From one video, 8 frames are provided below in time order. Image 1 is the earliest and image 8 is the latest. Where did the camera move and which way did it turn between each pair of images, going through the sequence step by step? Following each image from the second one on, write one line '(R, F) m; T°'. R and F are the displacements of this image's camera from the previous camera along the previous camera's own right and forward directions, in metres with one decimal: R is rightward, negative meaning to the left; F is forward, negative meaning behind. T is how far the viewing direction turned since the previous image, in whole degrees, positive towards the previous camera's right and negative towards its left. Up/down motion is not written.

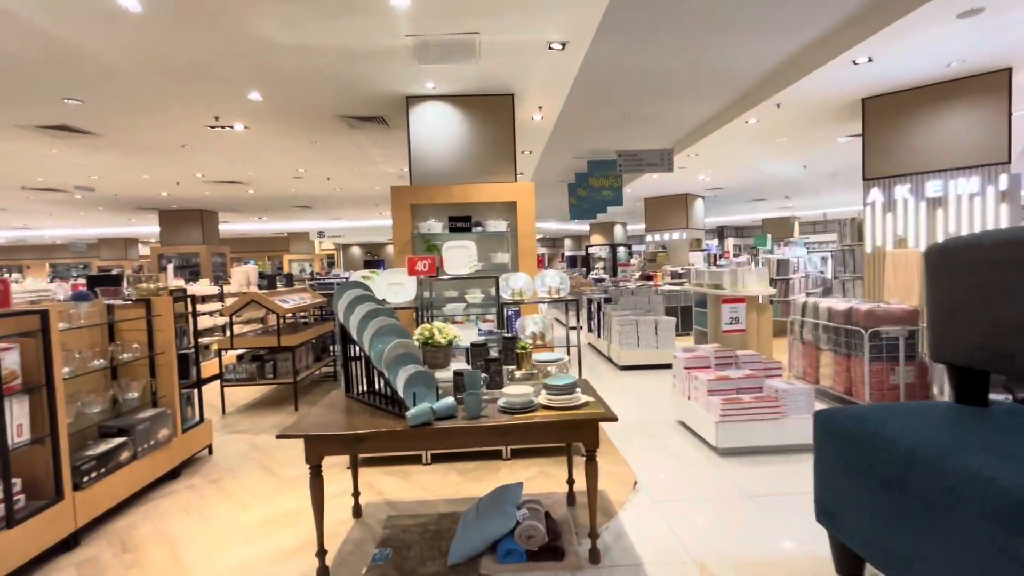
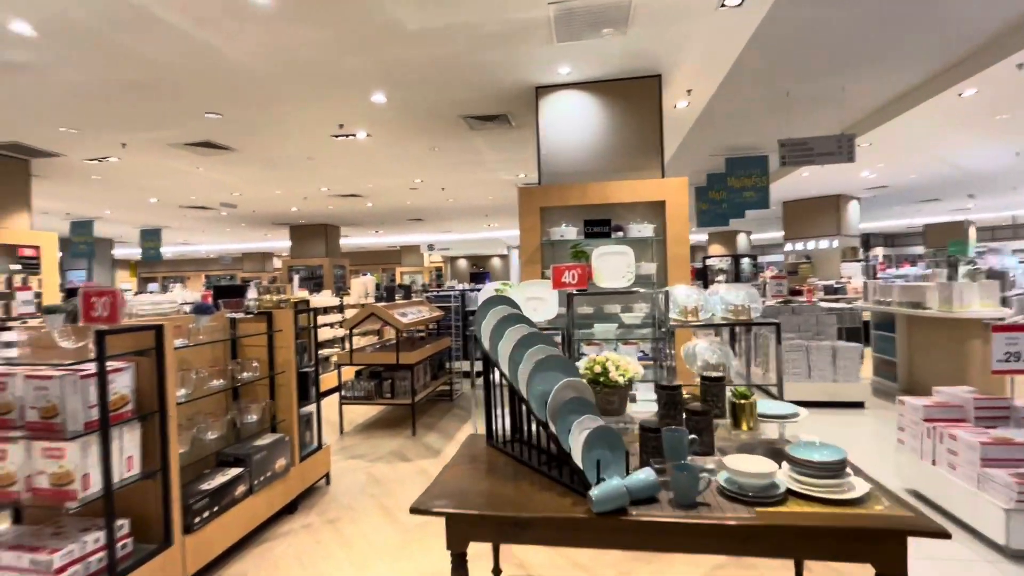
(-0.4, +0.7) m; -12°
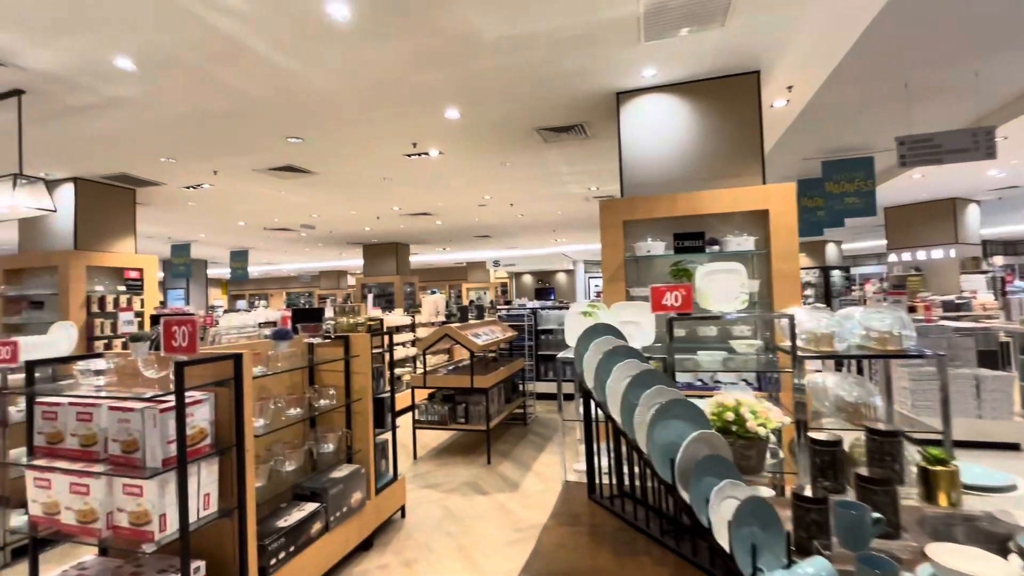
(-0.2, +0.3) m; -7°
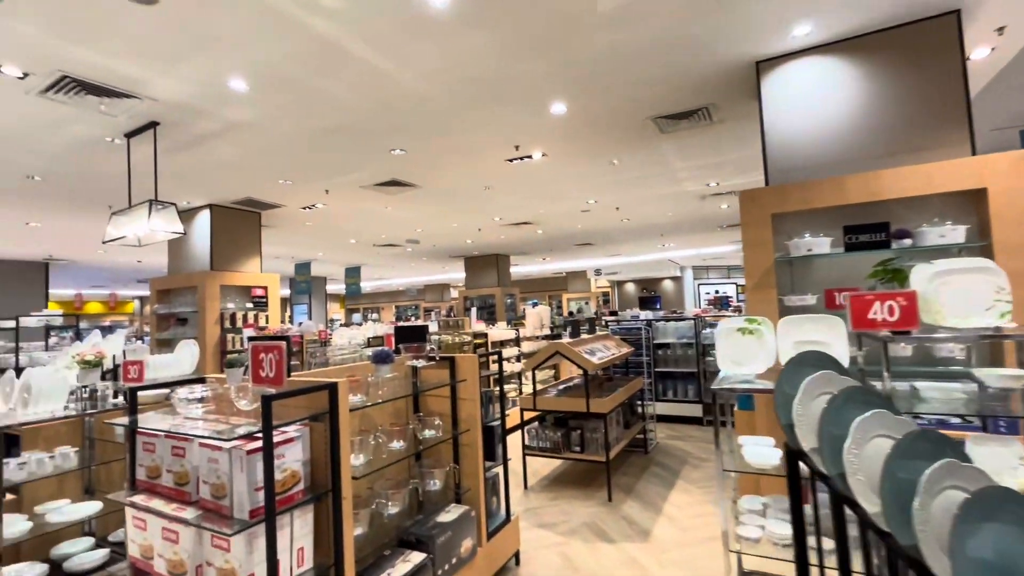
(-0.2, +0.5) m; -12°
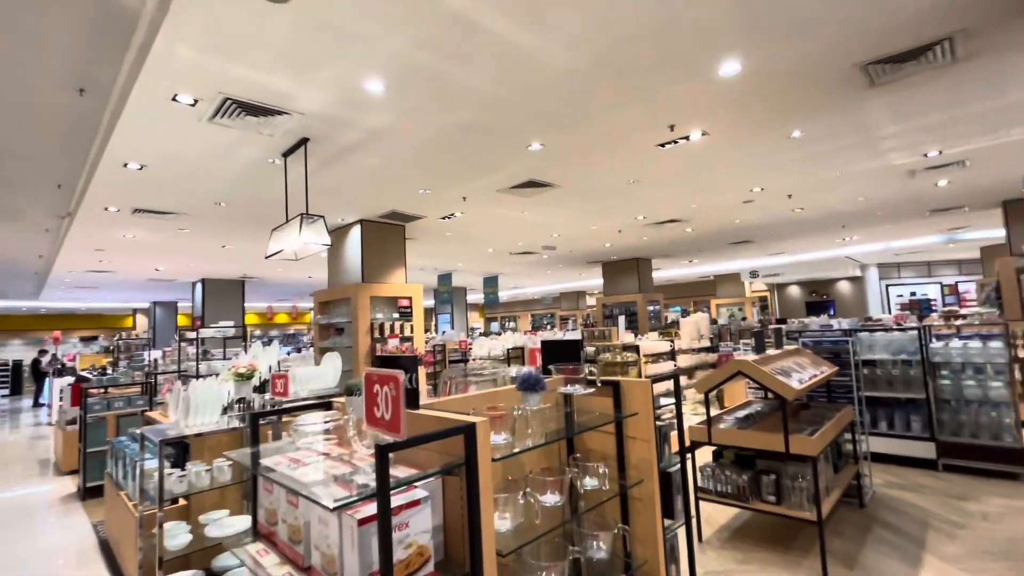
(-0.2, +0.6) m; -16°
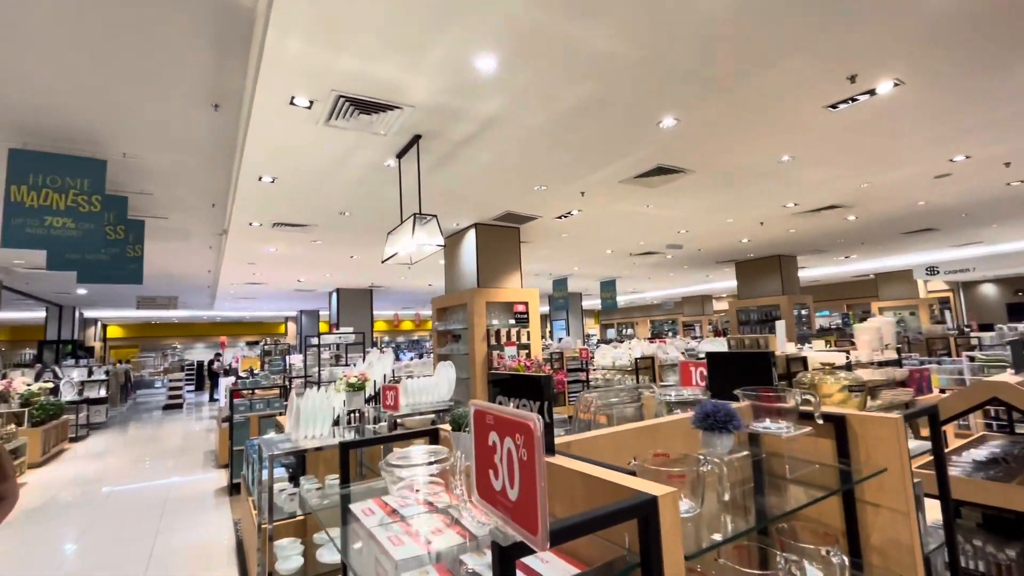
(-0.1, +0.5) m; -13°
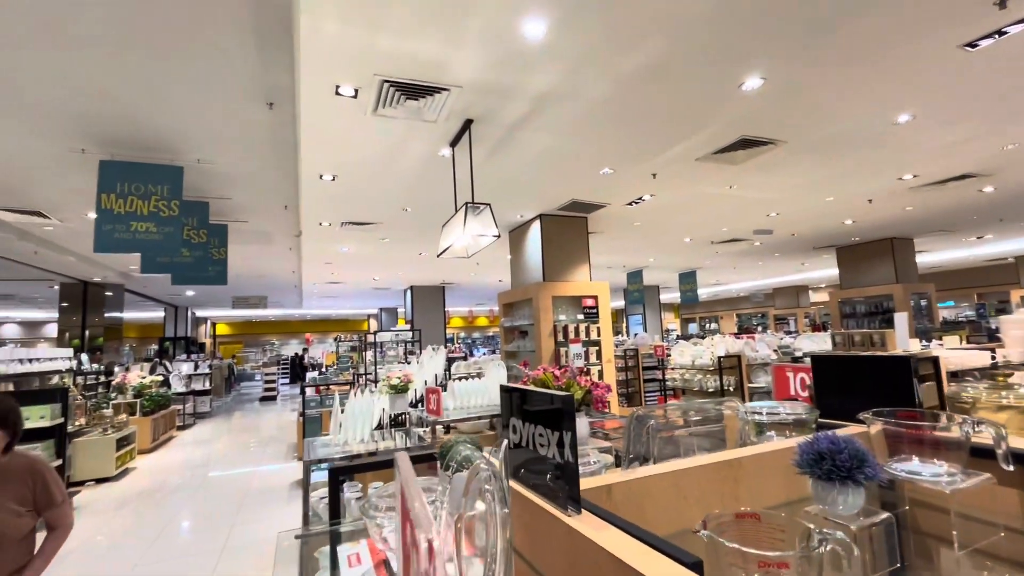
(+0.1, +0.3) m; -9°
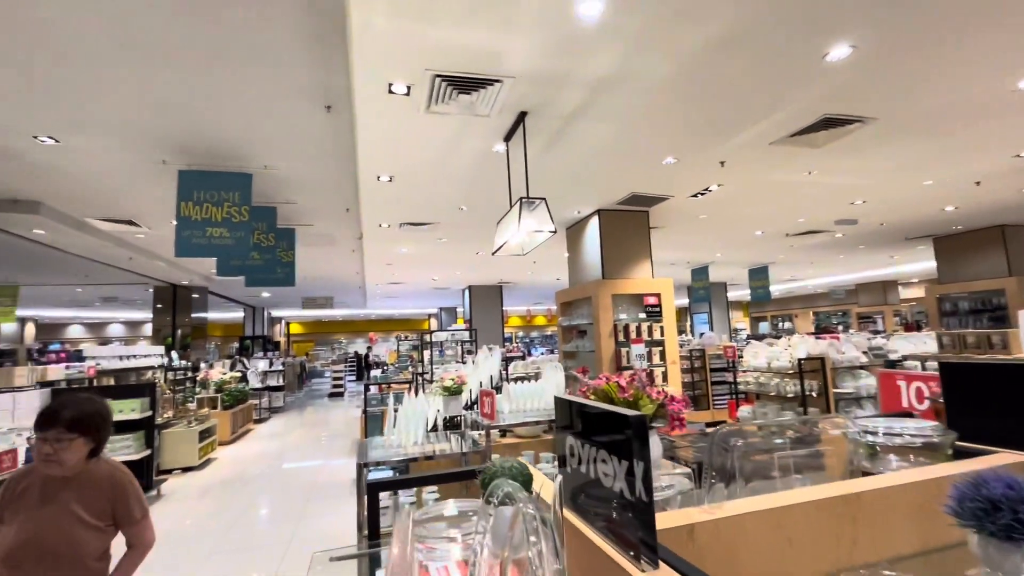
(0.0, +0.1) m; -7°
